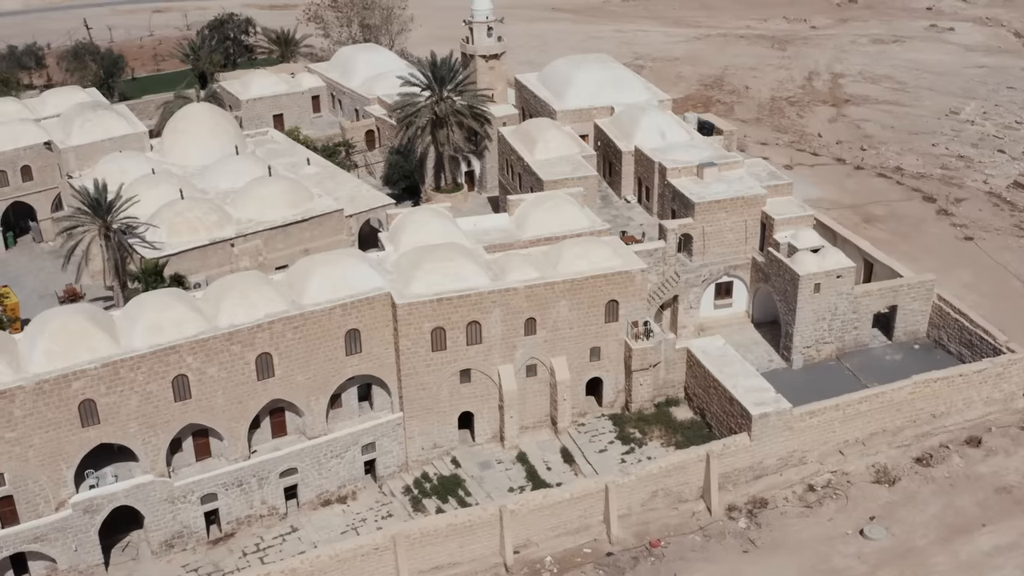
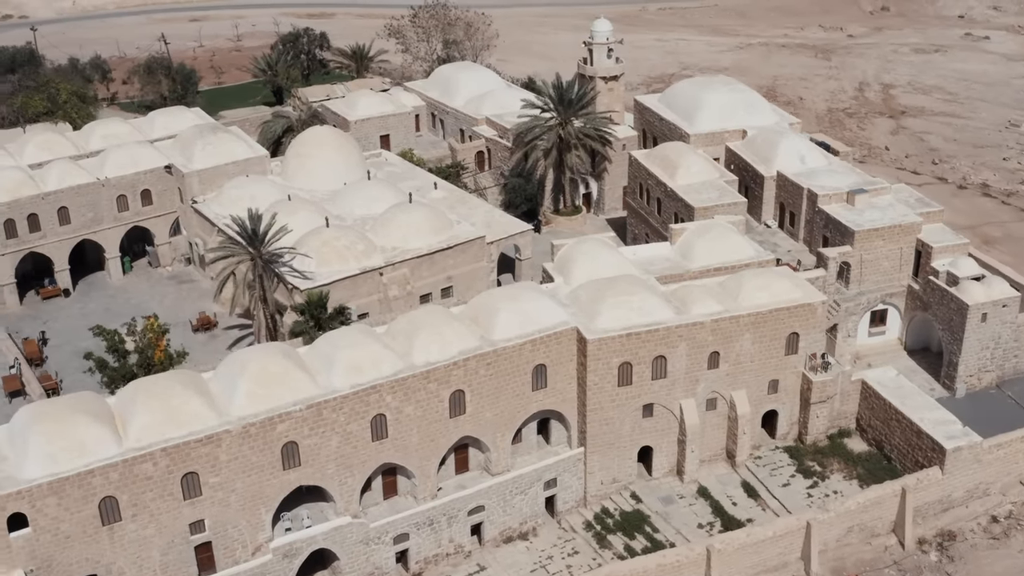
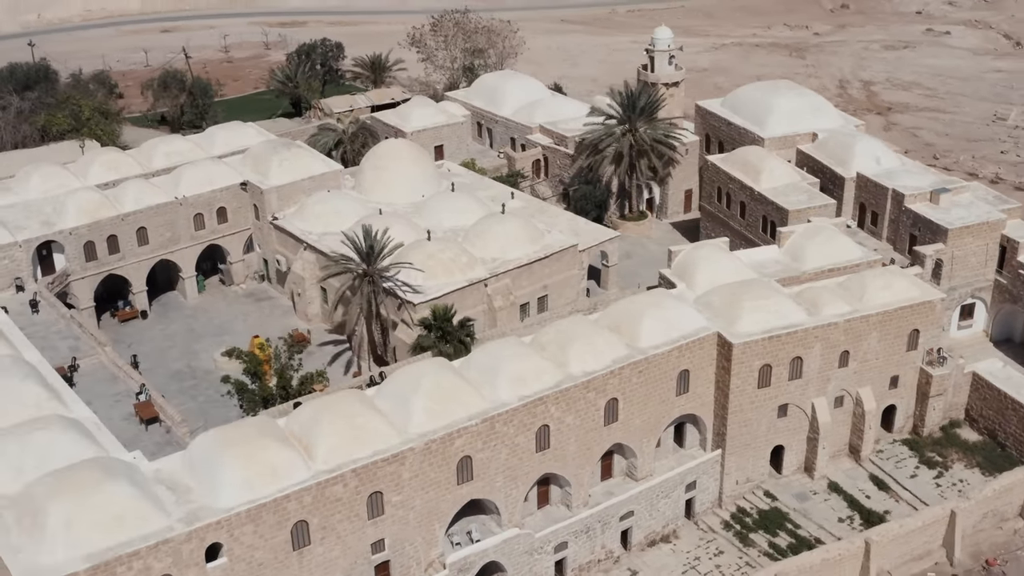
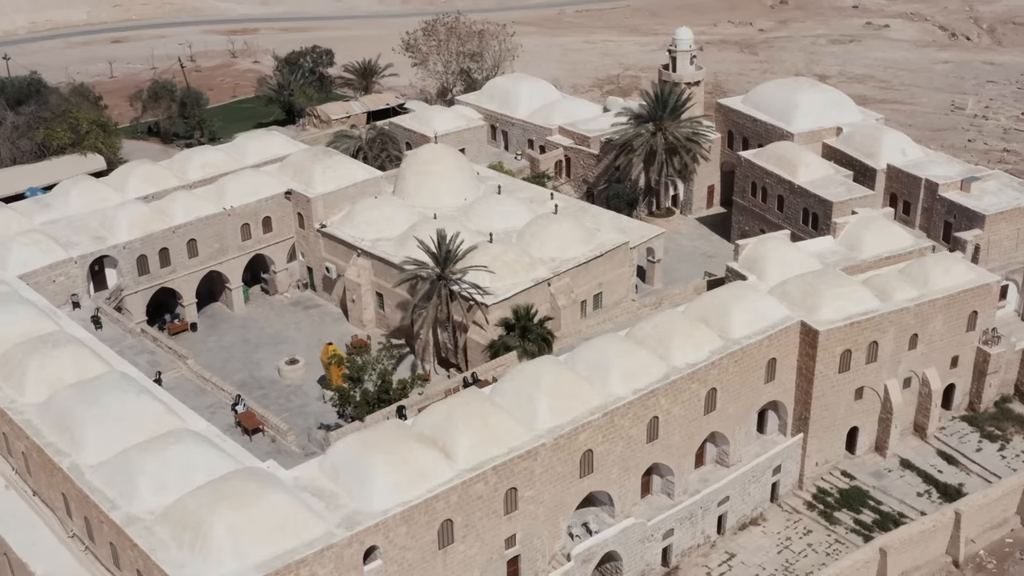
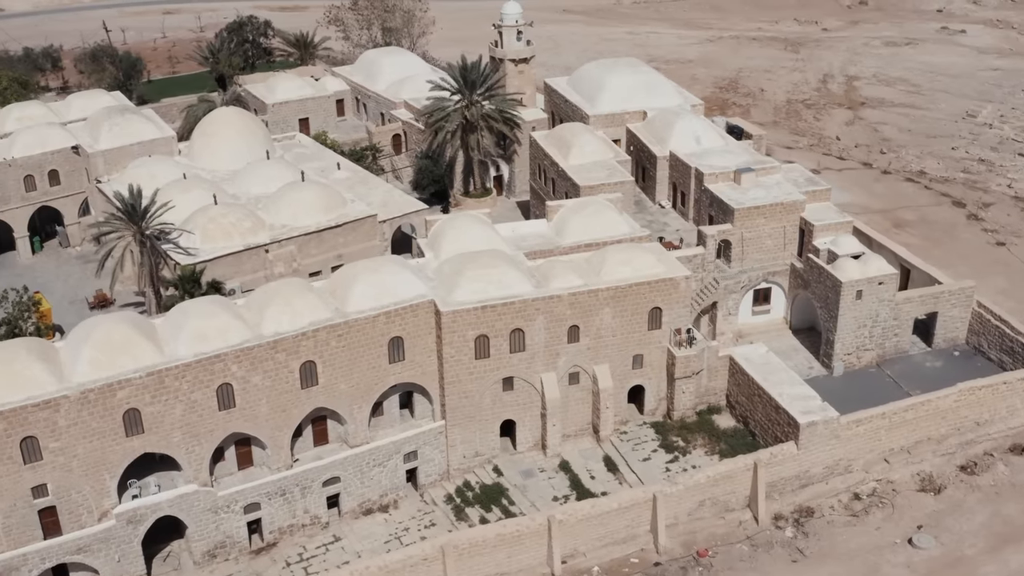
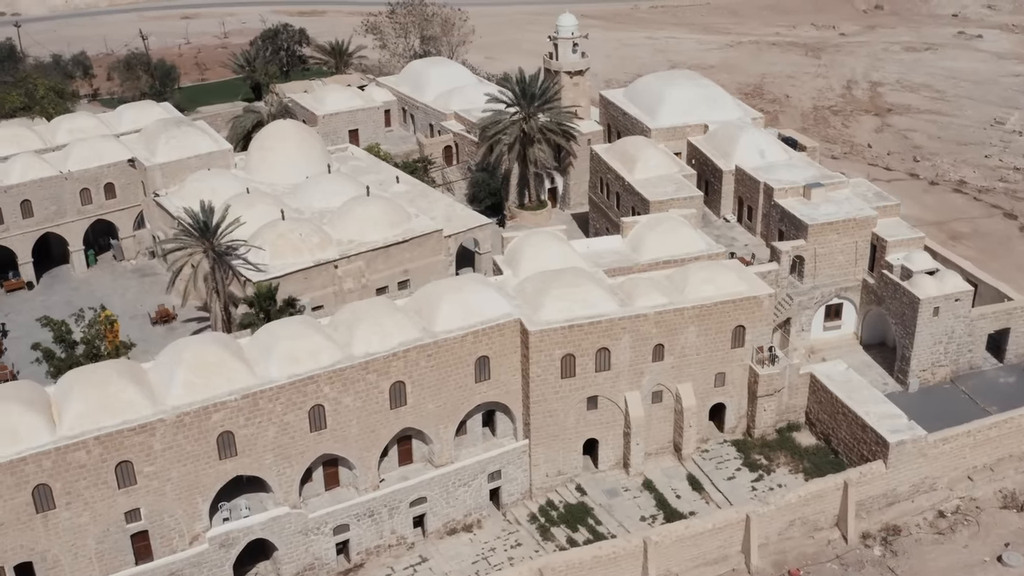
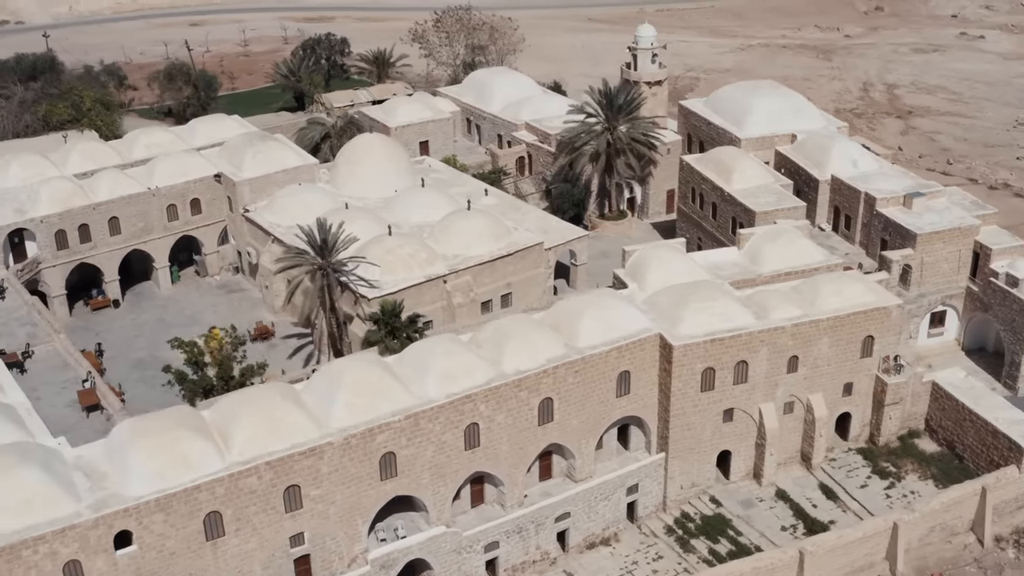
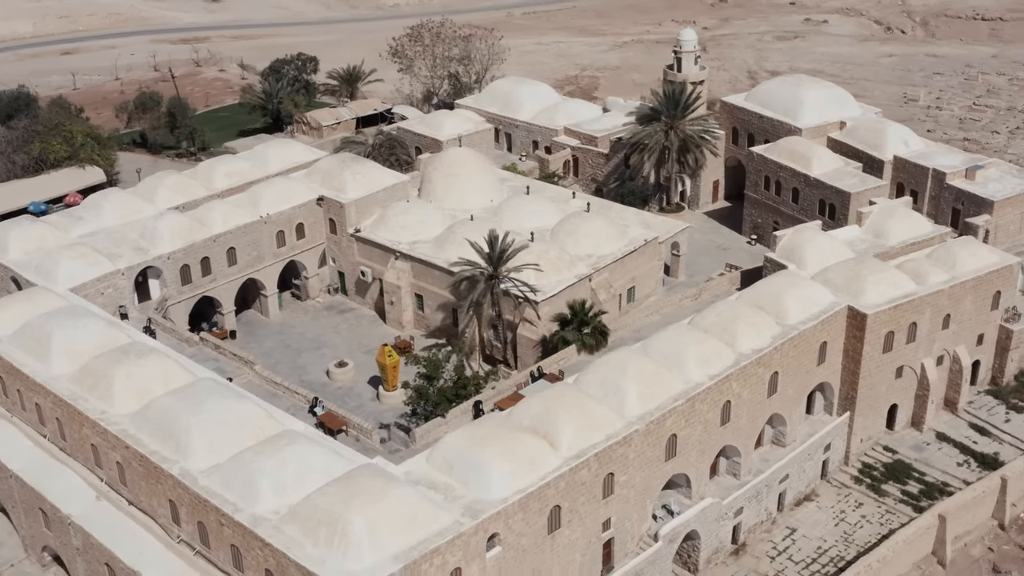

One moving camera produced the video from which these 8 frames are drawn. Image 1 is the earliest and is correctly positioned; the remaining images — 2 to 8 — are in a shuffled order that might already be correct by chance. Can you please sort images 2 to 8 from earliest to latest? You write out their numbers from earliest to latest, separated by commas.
5, 6, 2, 7, 3, 4, 8
